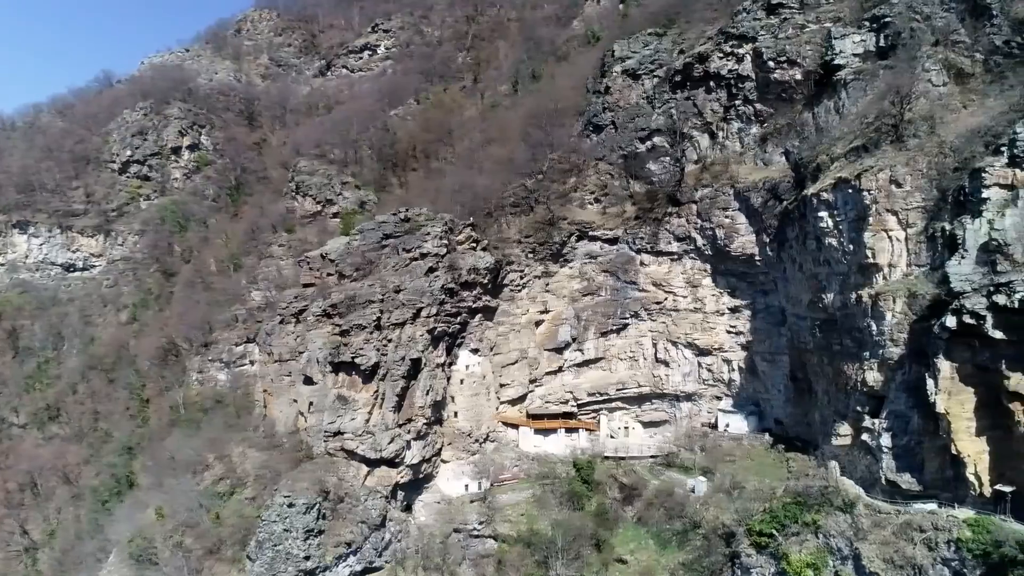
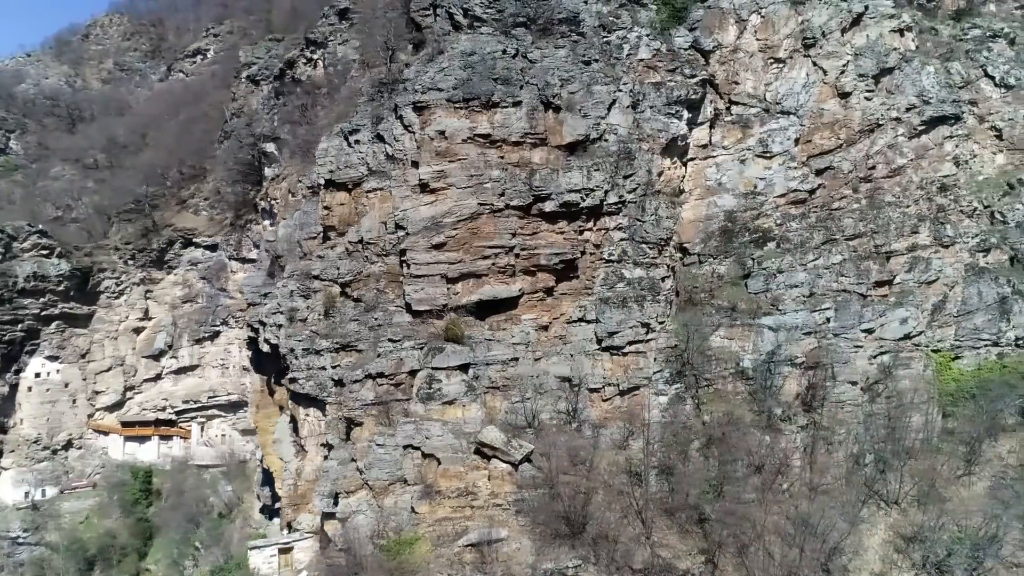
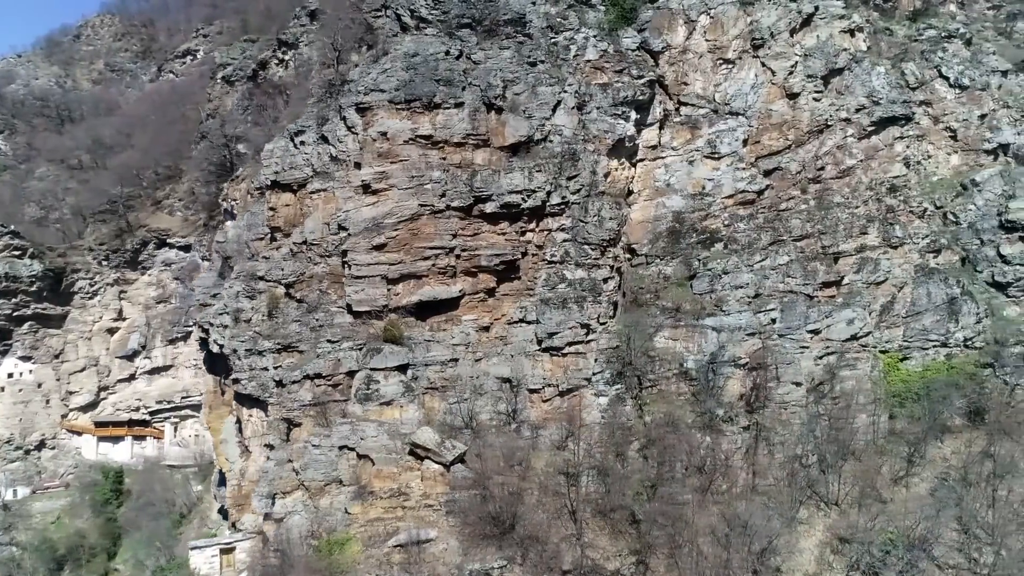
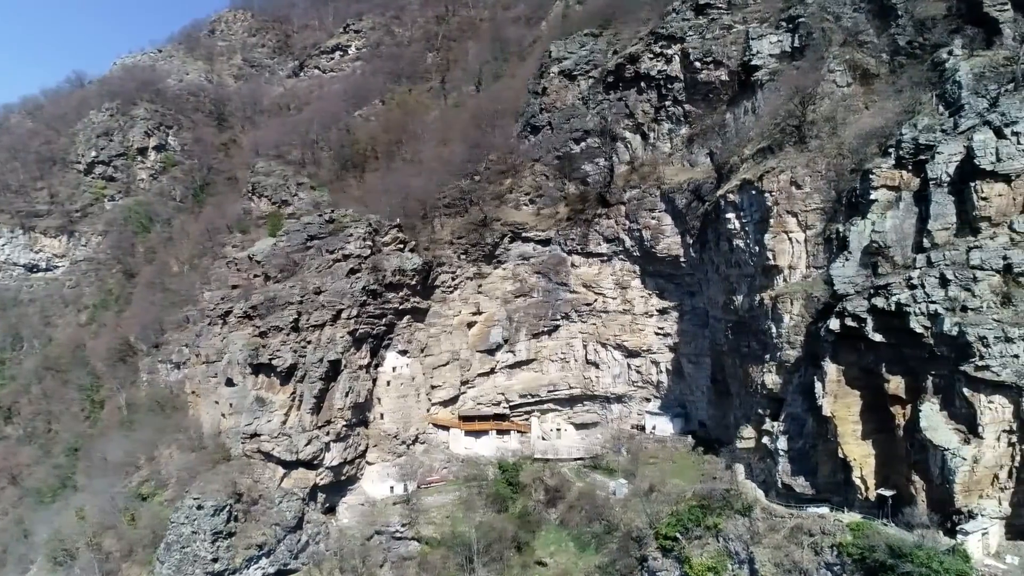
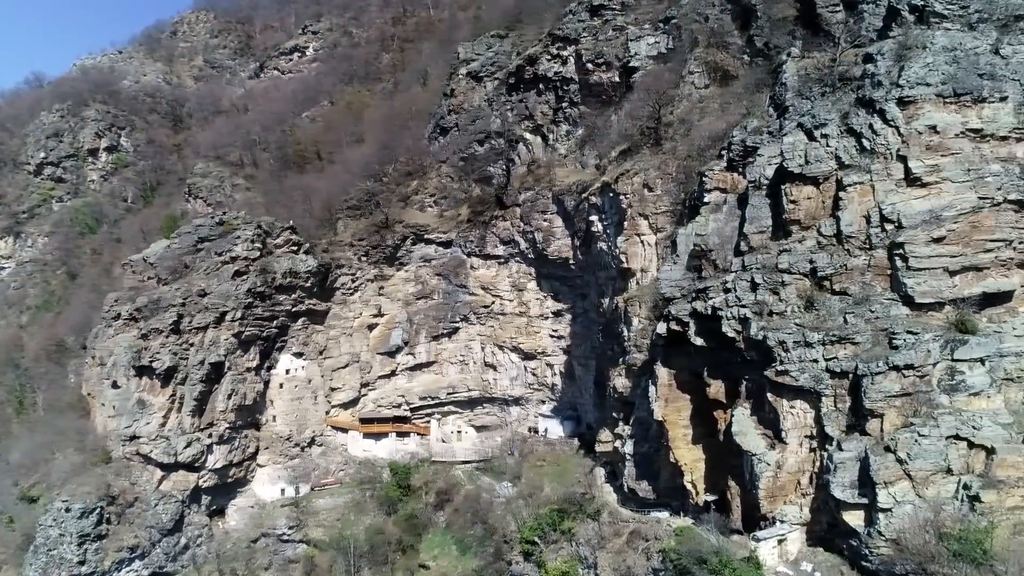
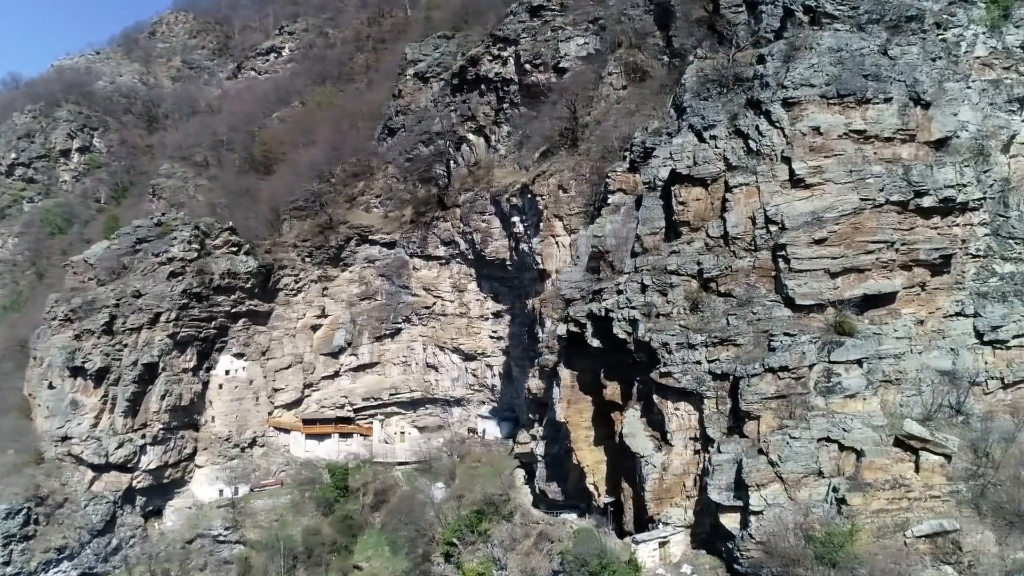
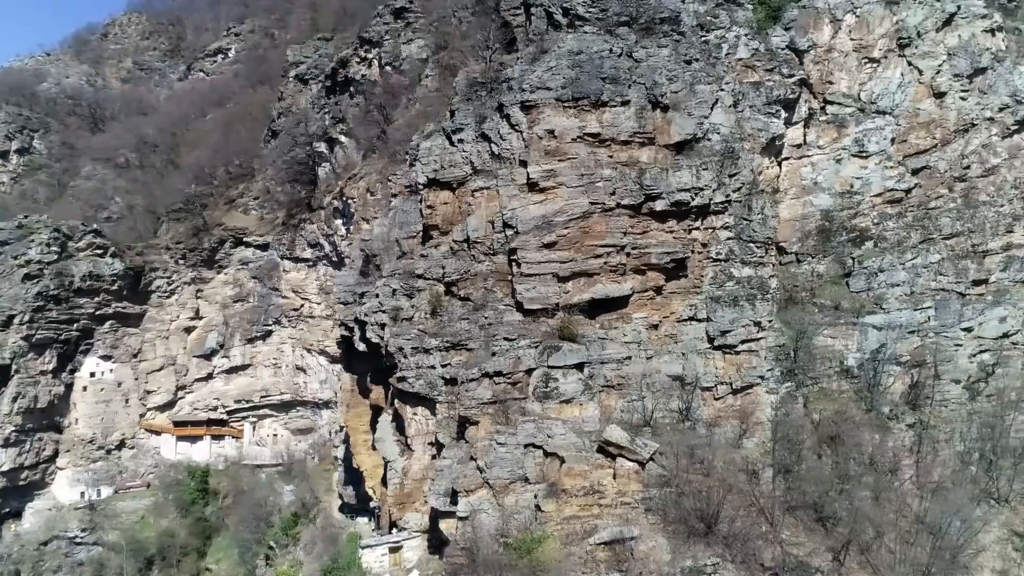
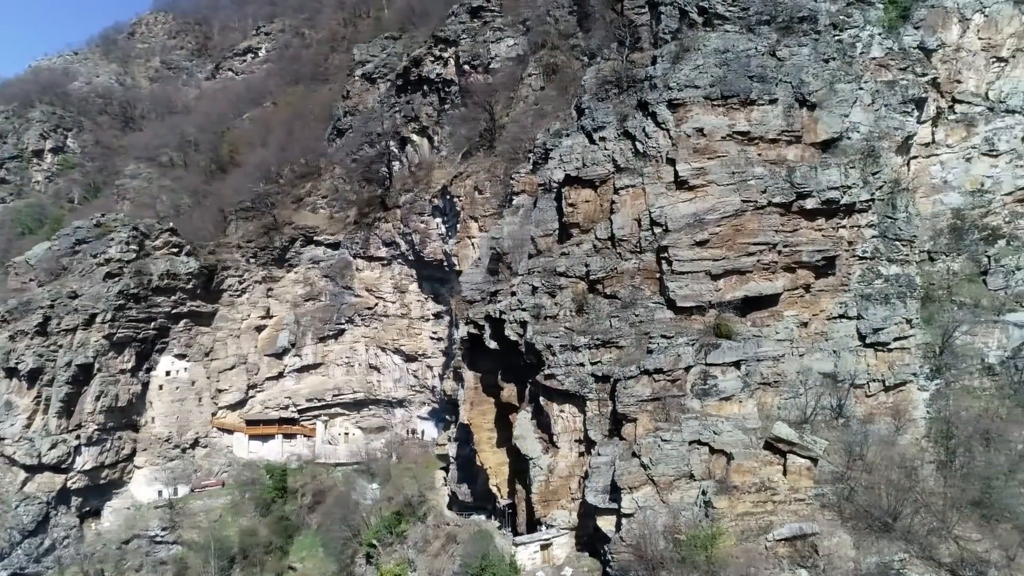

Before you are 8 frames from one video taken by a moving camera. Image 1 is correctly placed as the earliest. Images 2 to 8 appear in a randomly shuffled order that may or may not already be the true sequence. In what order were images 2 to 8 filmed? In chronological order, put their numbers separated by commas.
4, 5, 6, 8, 7, 2, 3
